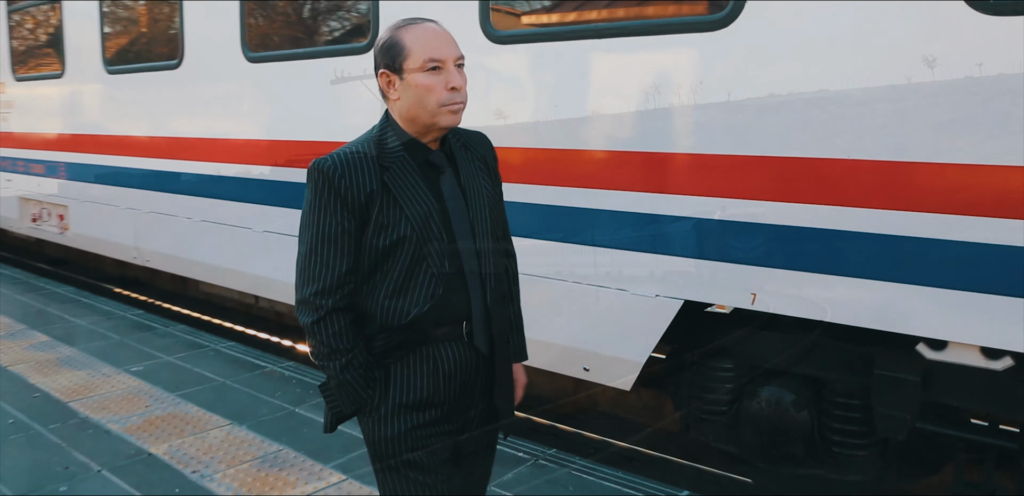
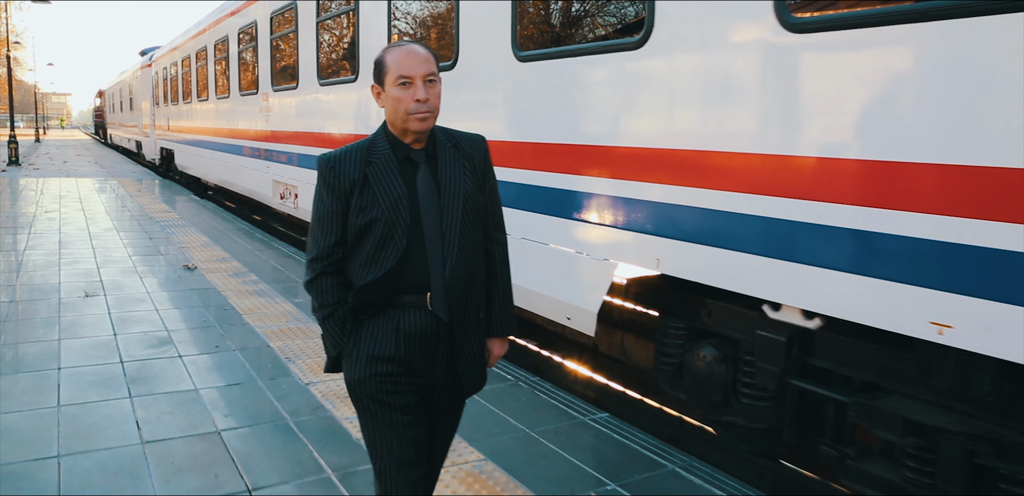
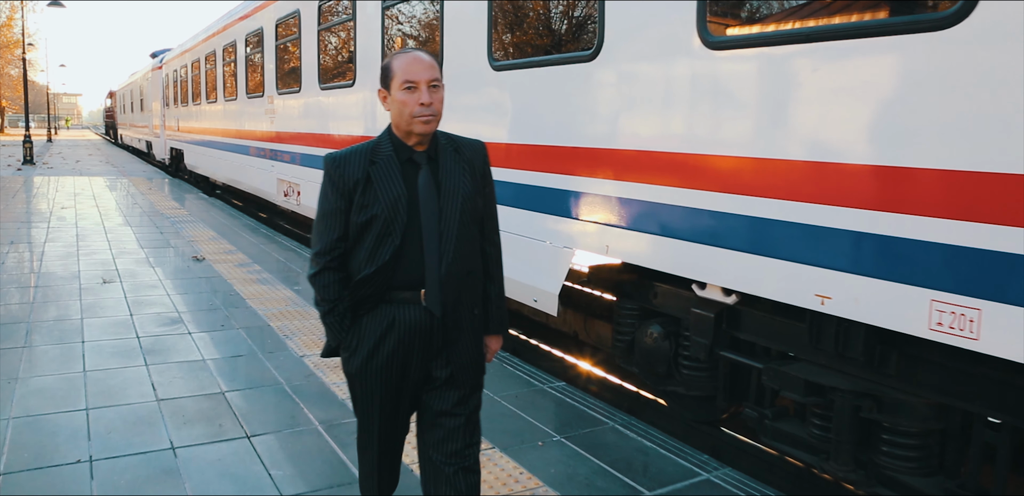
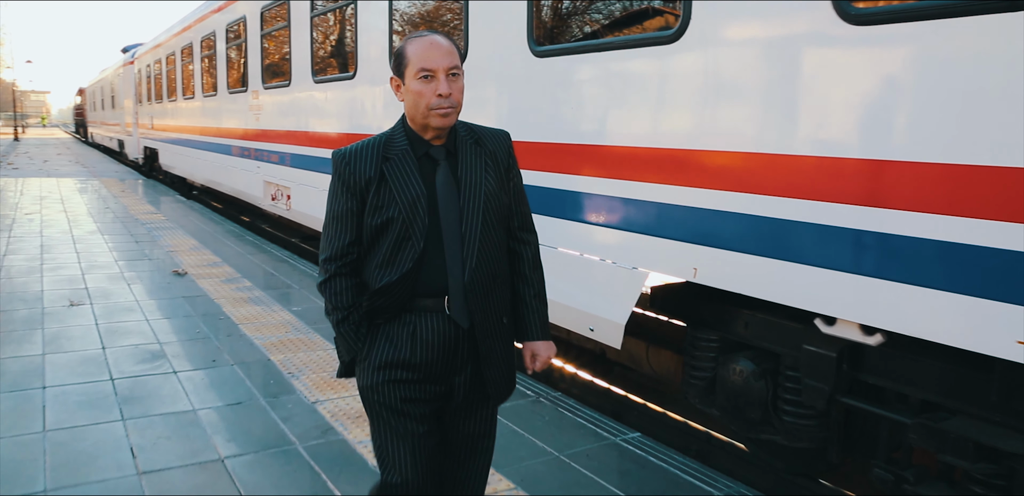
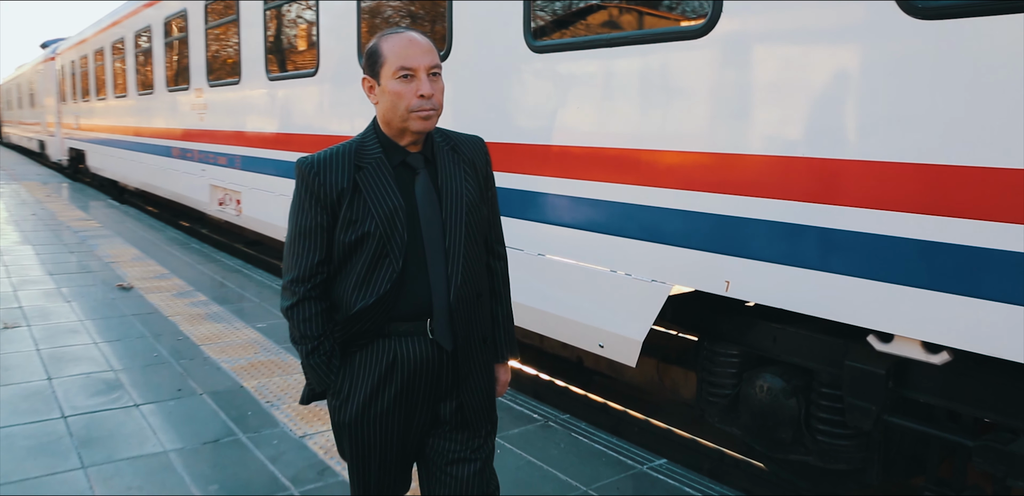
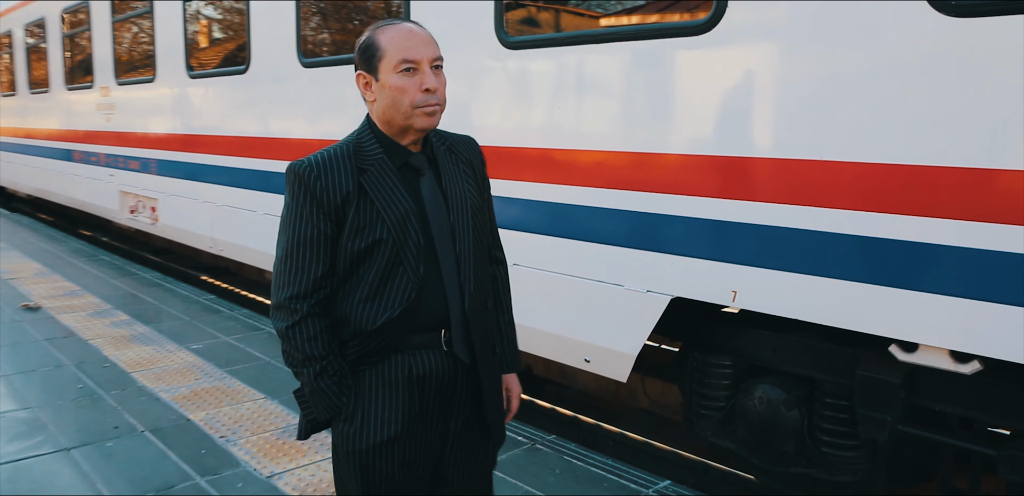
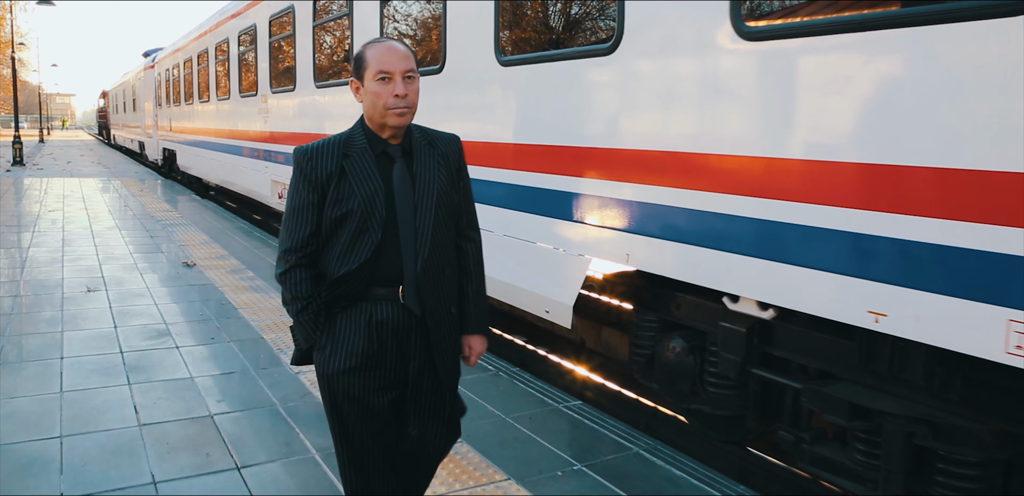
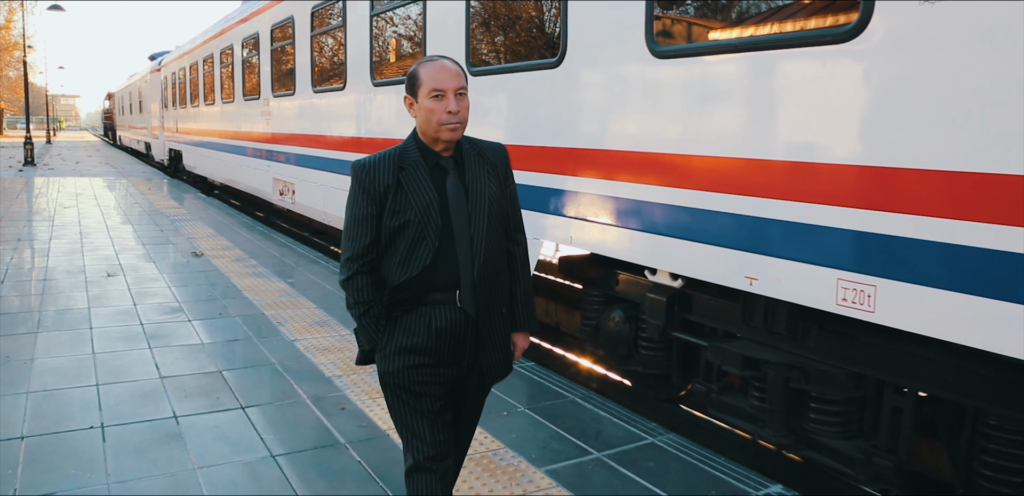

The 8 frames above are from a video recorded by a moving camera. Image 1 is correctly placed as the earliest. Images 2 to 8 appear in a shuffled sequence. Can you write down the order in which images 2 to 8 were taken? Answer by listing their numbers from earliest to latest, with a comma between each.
6, 5, 4, 2, 7, 3, 8
